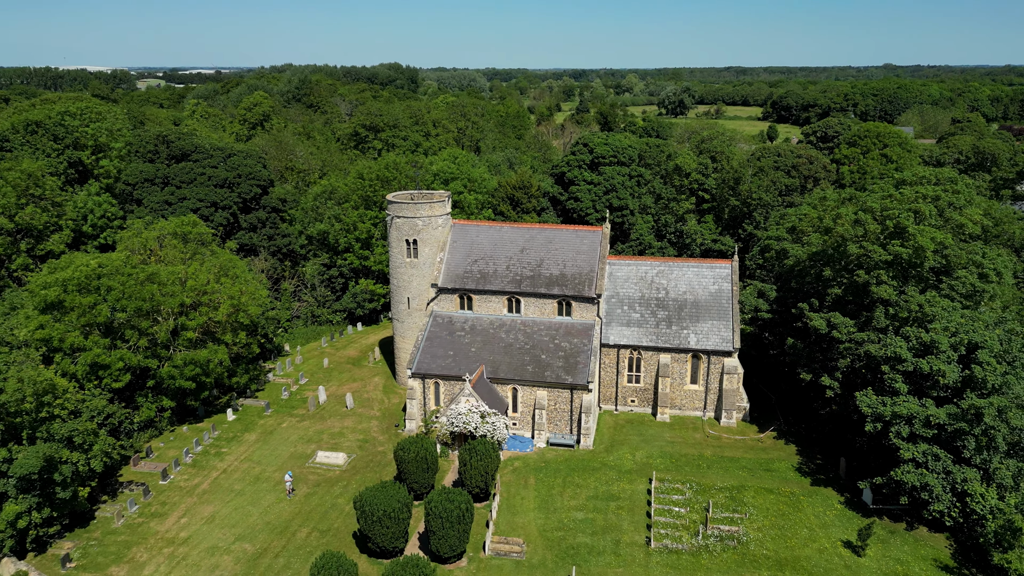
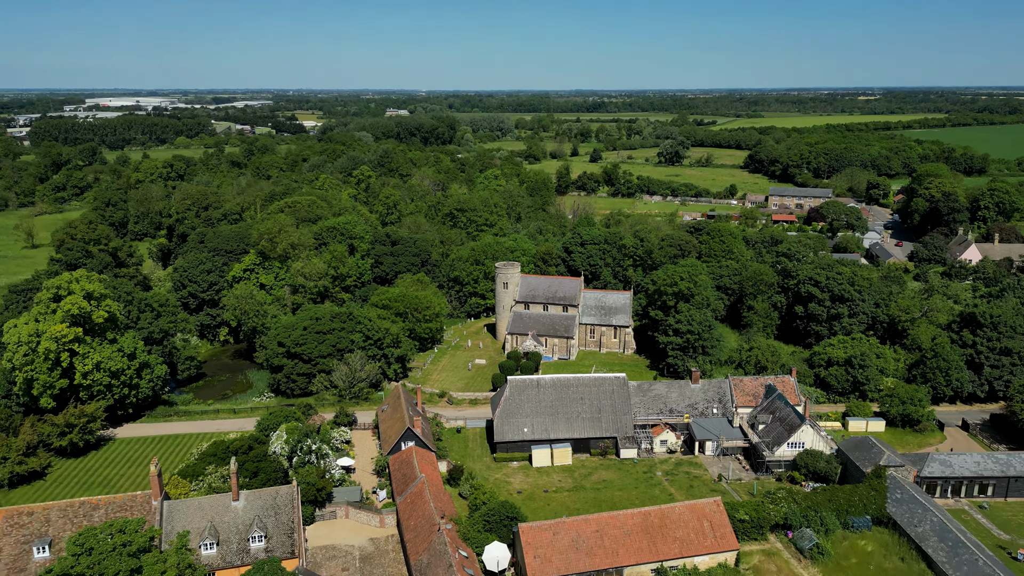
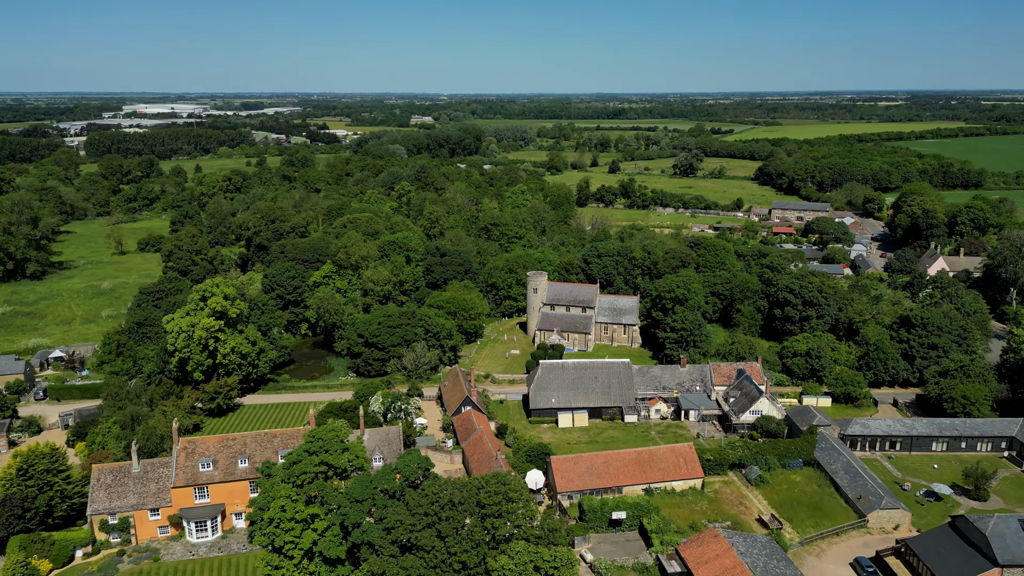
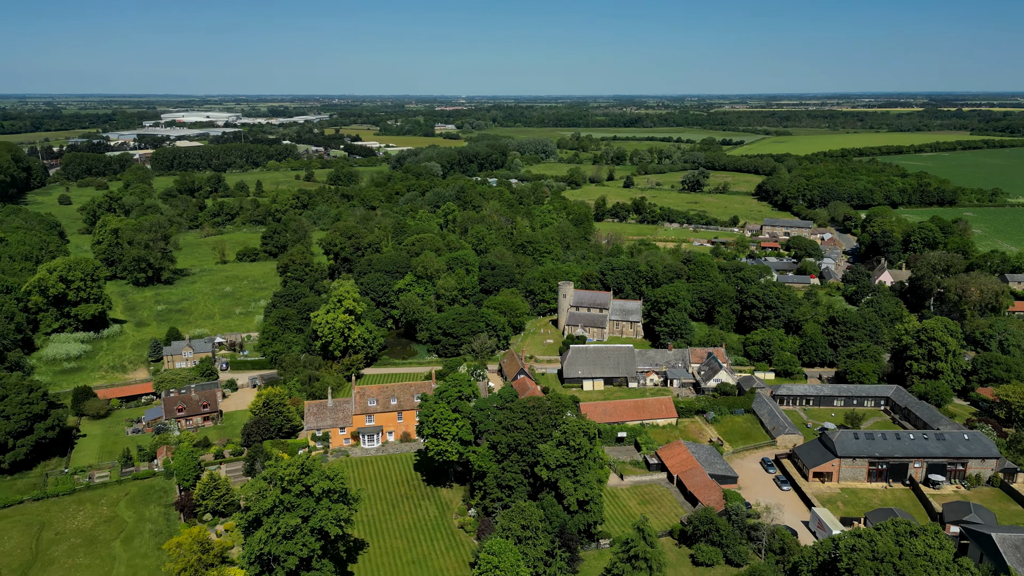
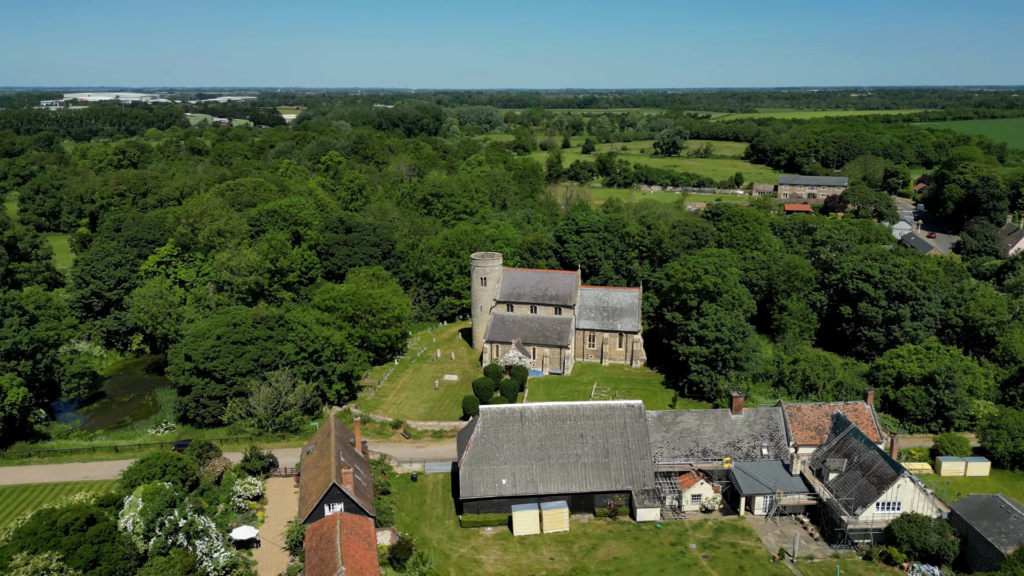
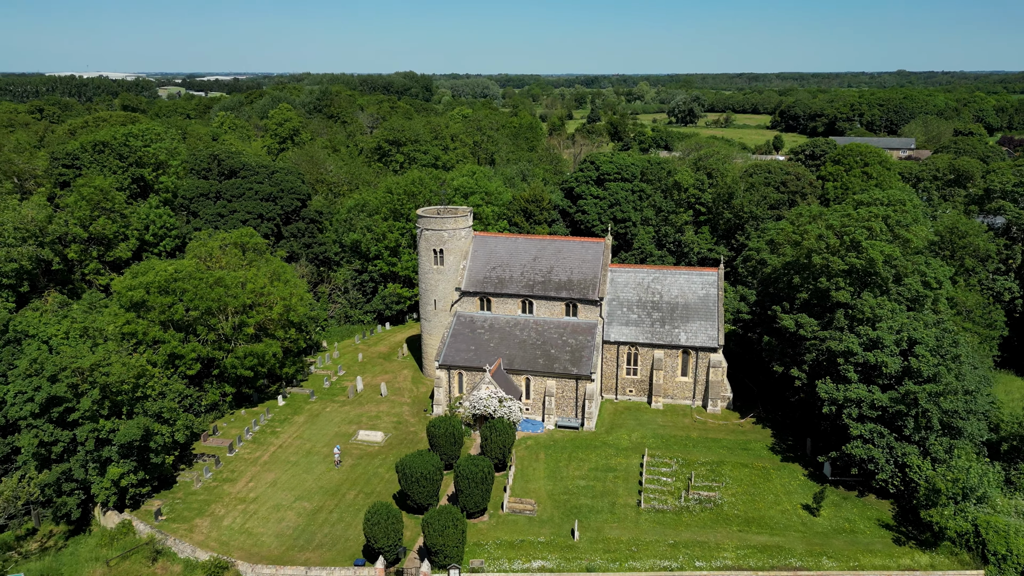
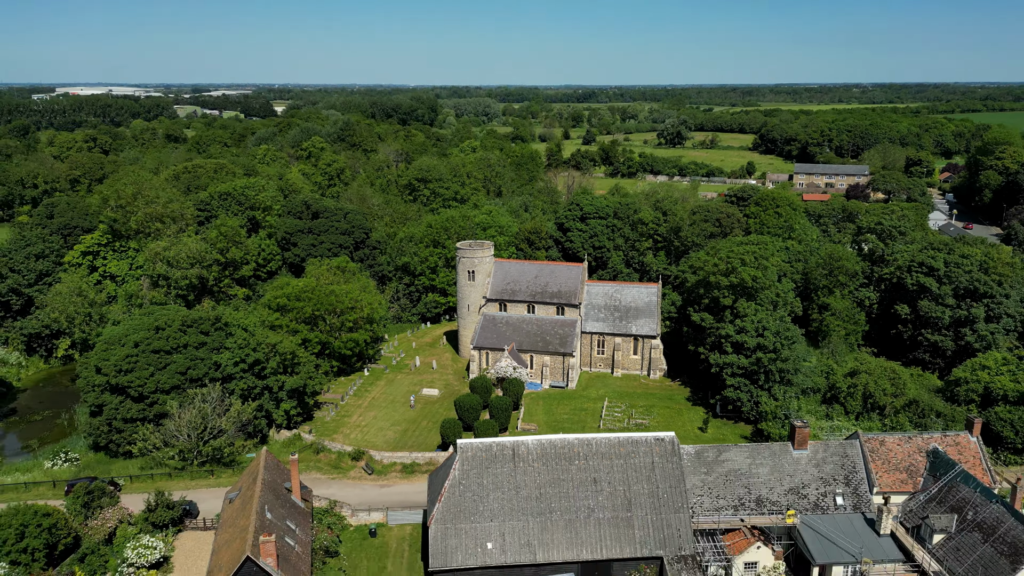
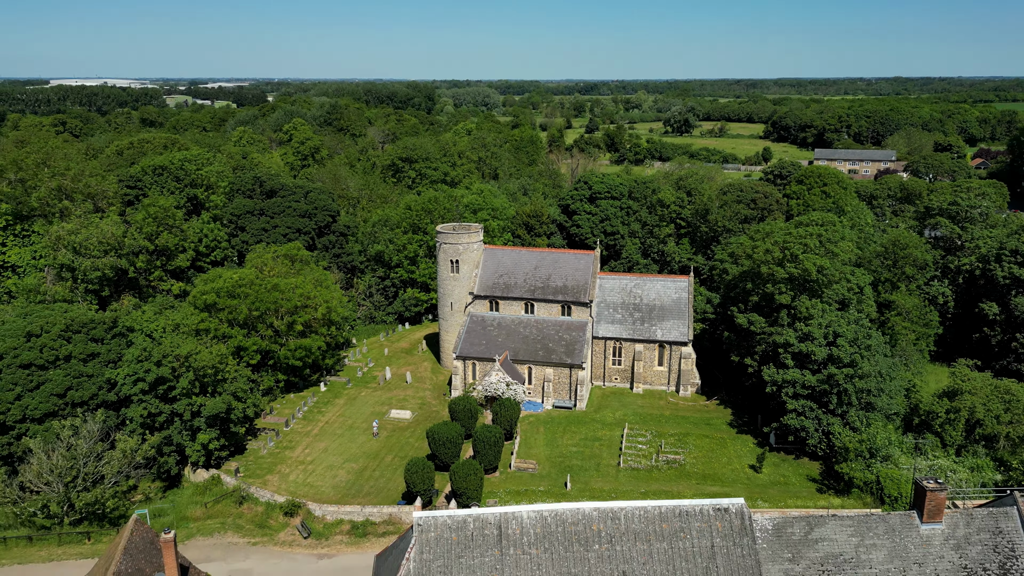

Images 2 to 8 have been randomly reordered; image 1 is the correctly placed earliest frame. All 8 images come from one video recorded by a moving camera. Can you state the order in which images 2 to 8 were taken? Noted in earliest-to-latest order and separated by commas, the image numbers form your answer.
6, 8, 7, 5, 2, 3, 4
